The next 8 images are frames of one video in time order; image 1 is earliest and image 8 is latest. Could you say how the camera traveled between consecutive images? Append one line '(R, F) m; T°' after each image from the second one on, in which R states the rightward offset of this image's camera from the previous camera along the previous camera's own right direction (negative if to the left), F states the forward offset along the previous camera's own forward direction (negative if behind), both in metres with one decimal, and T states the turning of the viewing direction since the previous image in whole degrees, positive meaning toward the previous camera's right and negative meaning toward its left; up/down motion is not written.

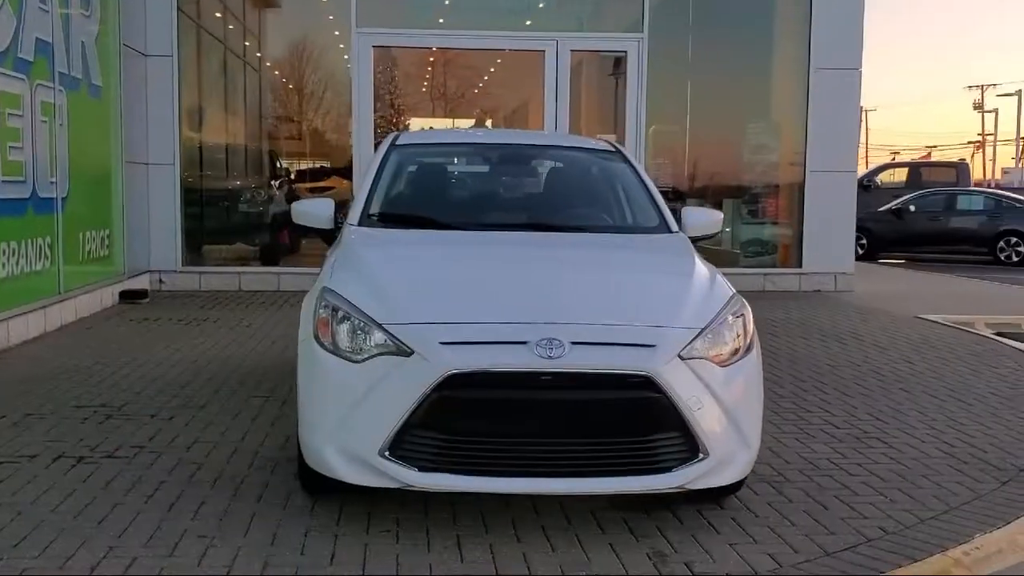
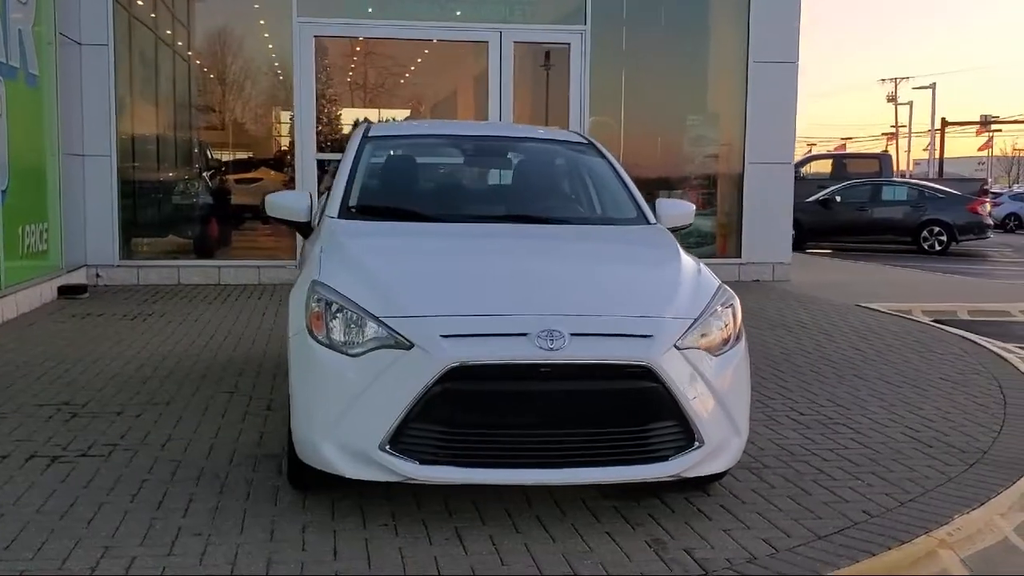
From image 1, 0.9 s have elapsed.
(-0.3, 0.0) m; +4°
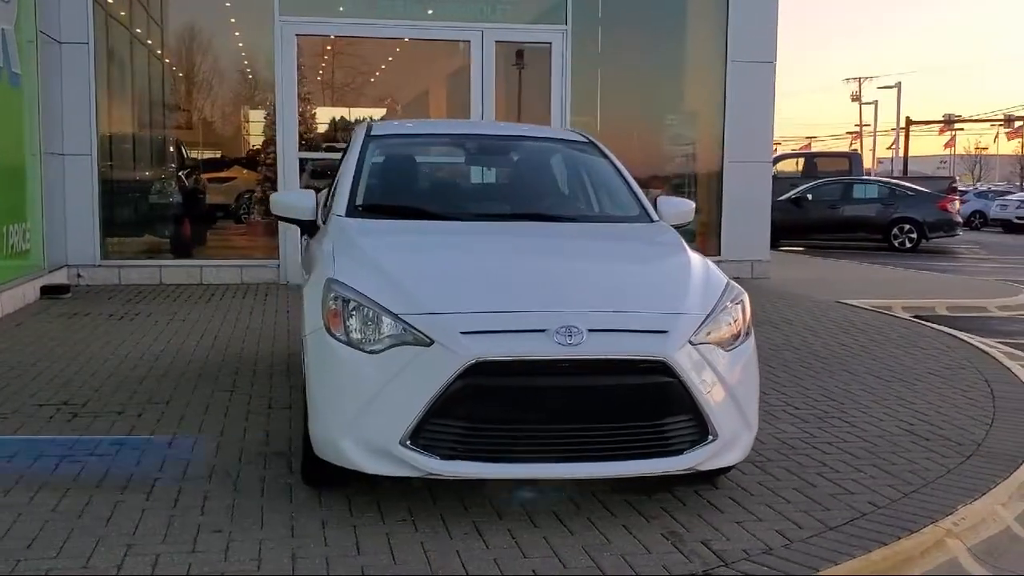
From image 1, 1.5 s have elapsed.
(-0.2, 0.0) m; +2°
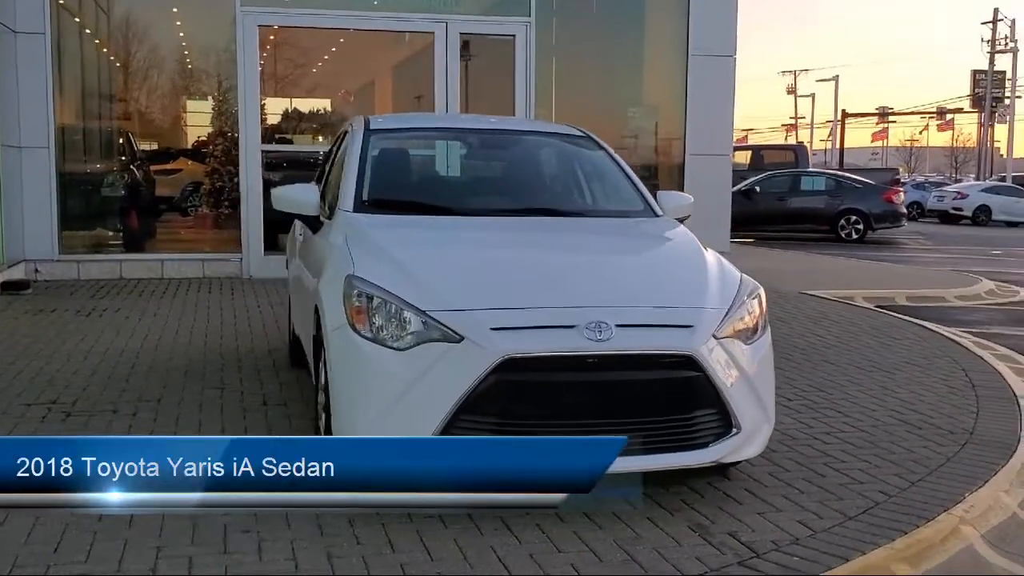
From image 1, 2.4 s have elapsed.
(-0.3, 0.0) m; +3°
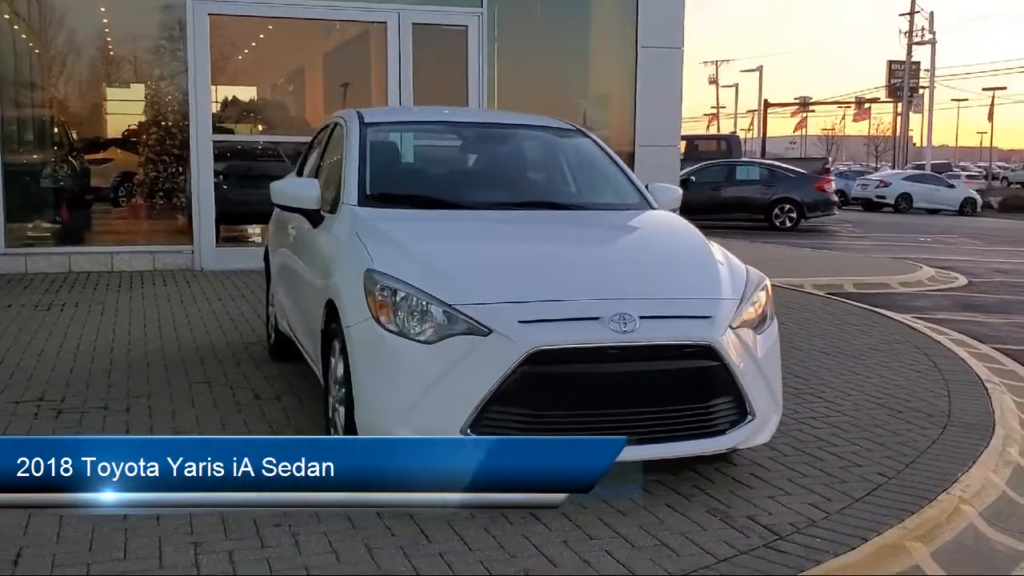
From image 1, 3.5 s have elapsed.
(-0.4, -0.1) m; +4°
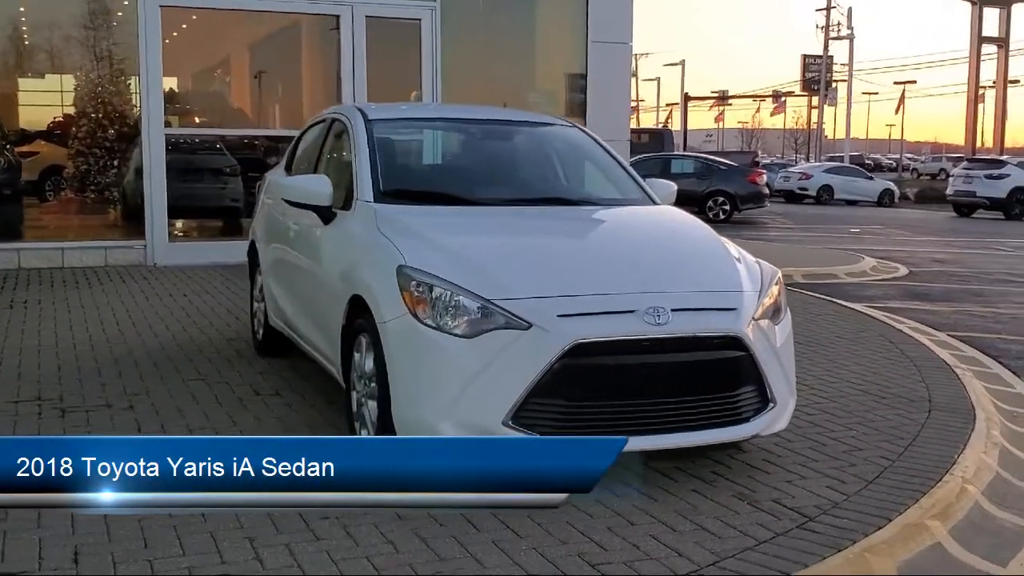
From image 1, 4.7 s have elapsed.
(-0.4, -0.1) m; +4°
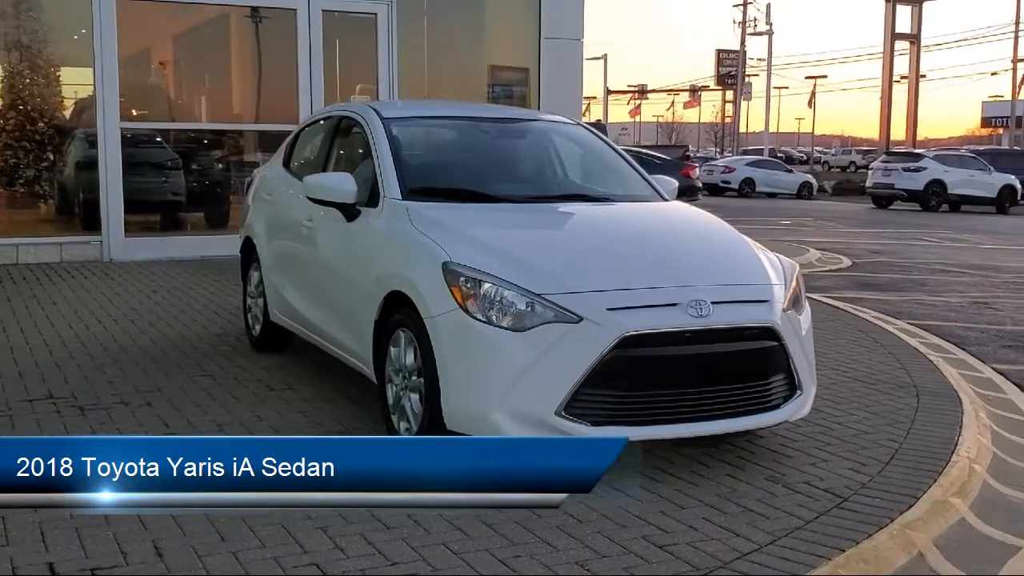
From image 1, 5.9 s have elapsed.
(-0.5, -0.1) m; +4°
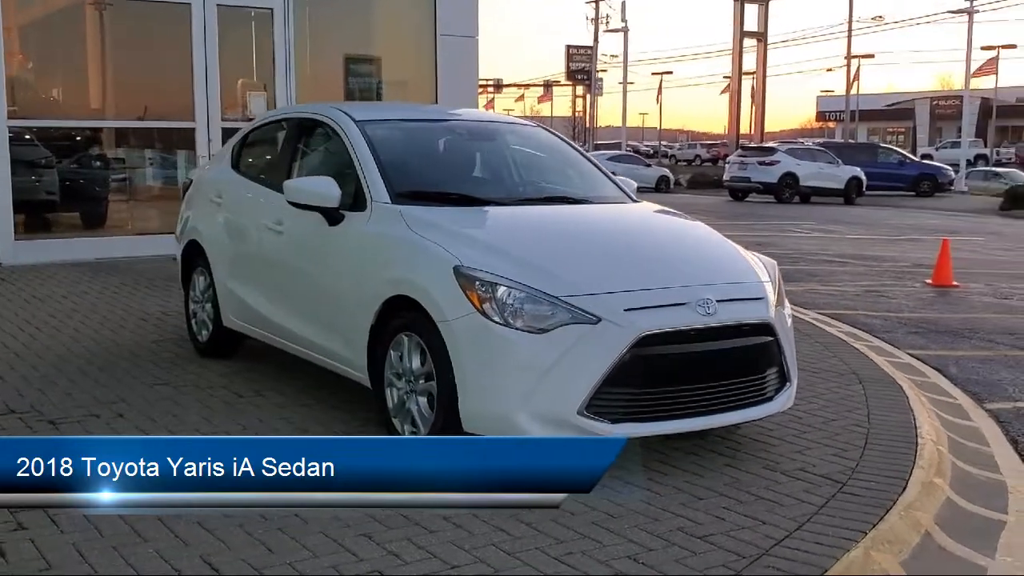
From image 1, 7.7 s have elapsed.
(-0.7, 0.0) m; +8°
